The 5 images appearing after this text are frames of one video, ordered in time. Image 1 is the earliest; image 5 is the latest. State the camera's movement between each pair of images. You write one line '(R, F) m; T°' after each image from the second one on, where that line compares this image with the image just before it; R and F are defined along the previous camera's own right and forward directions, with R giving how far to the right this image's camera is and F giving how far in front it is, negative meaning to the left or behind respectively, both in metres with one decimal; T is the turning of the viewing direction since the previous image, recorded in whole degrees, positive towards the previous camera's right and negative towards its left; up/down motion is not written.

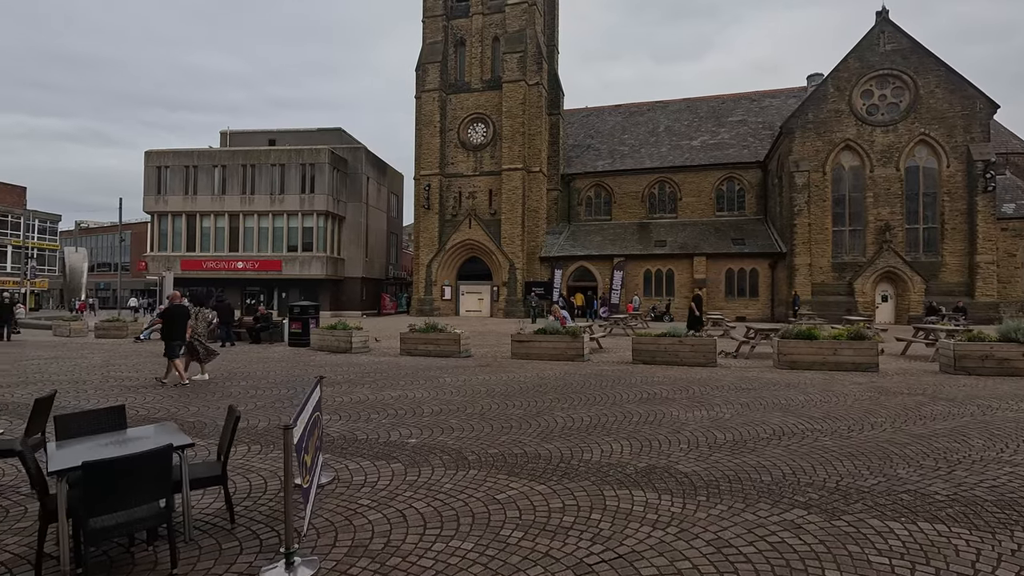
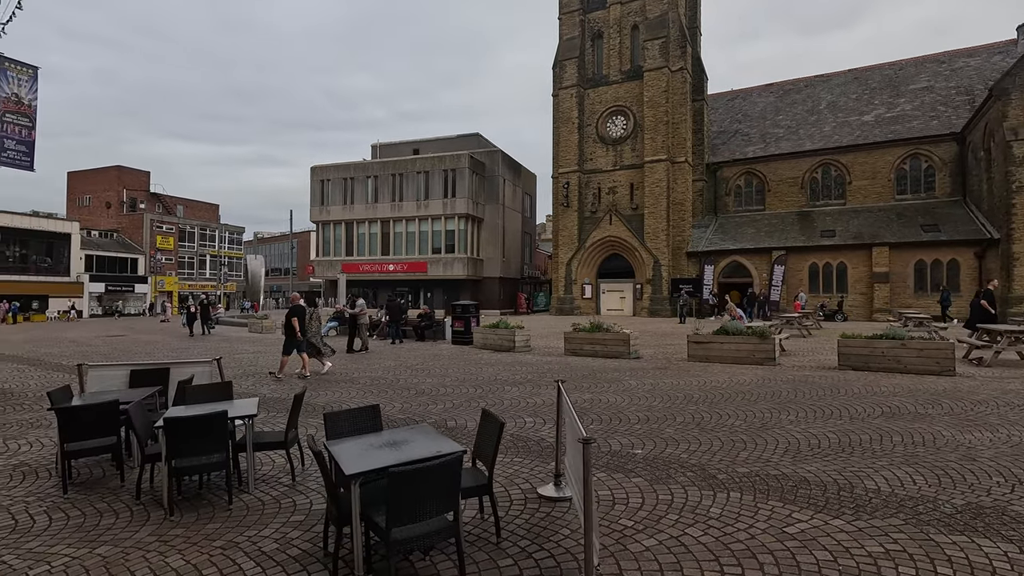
(-1.2, +0.4) m; -13°
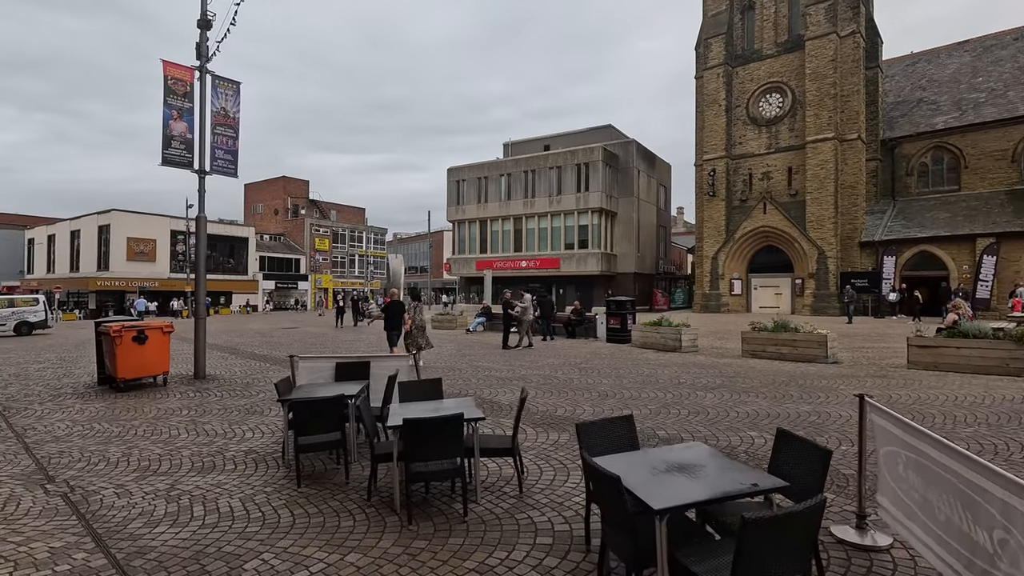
(-1.1, +0.6) m; -13°
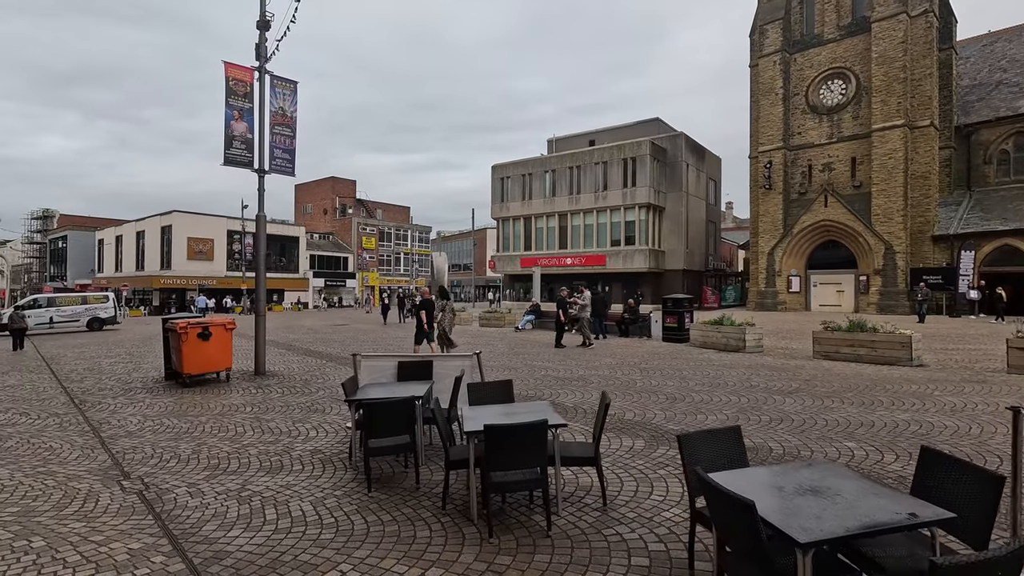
(-0.3, +0.3) m; -4°
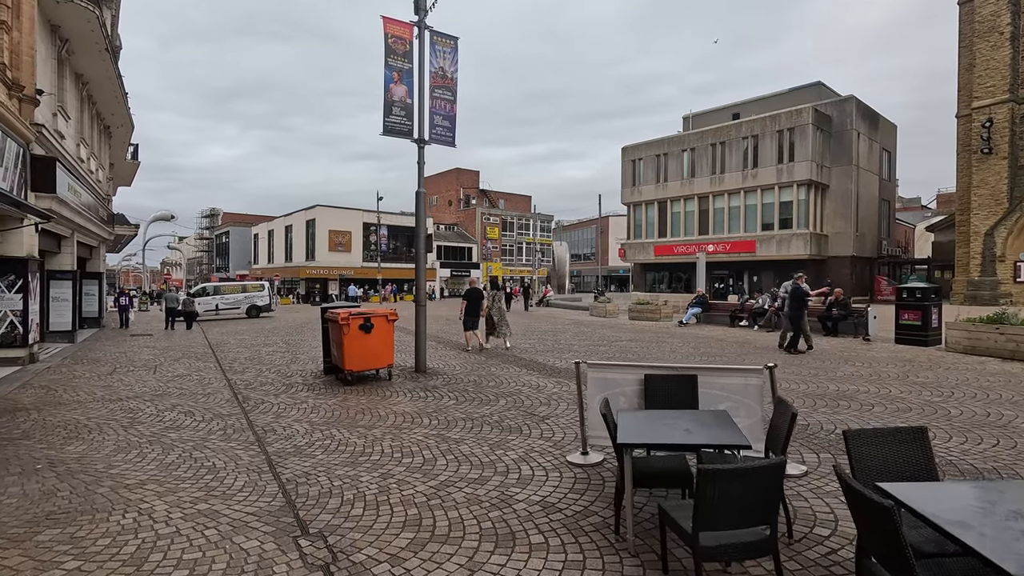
(-1.7, +2.0) m; -12°
